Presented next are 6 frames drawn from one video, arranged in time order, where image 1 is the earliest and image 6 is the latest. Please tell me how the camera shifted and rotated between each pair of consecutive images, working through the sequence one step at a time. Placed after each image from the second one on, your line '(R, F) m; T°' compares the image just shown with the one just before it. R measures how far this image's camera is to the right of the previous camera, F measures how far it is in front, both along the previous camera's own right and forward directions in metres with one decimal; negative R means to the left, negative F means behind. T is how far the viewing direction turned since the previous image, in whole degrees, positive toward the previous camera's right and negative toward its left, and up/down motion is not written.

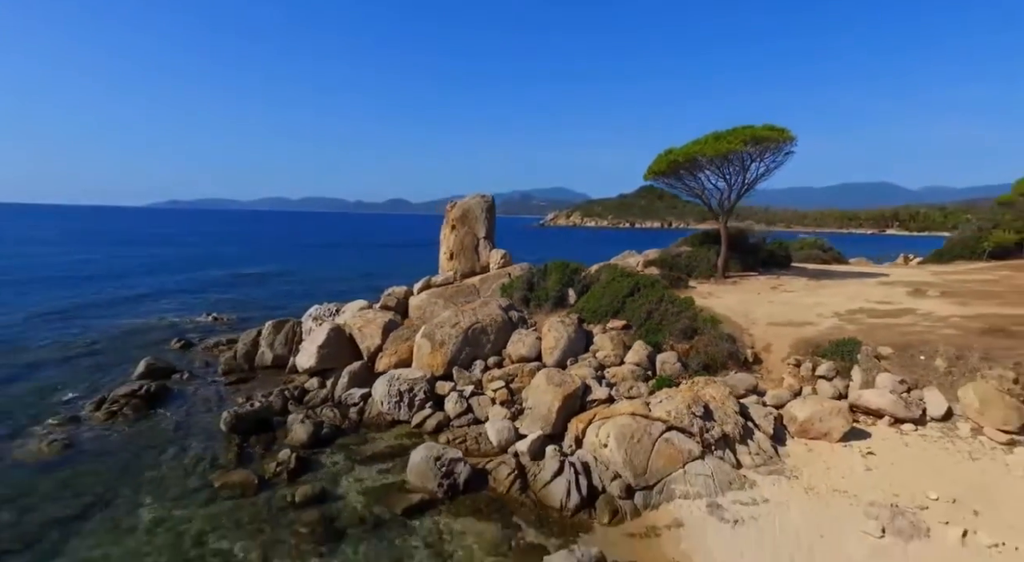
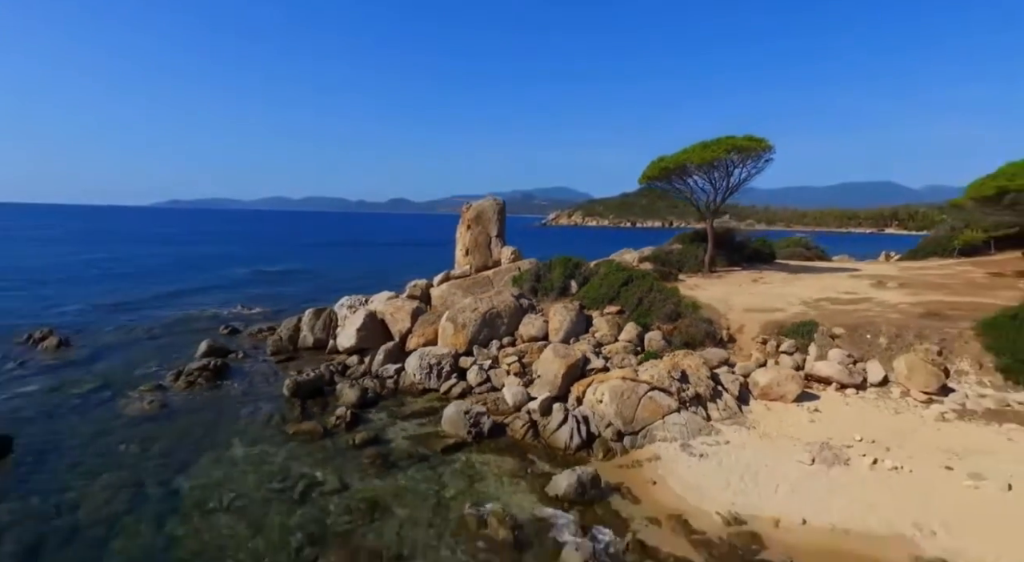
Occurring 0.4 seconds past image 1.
(-0.3, -2.9) m; 0°
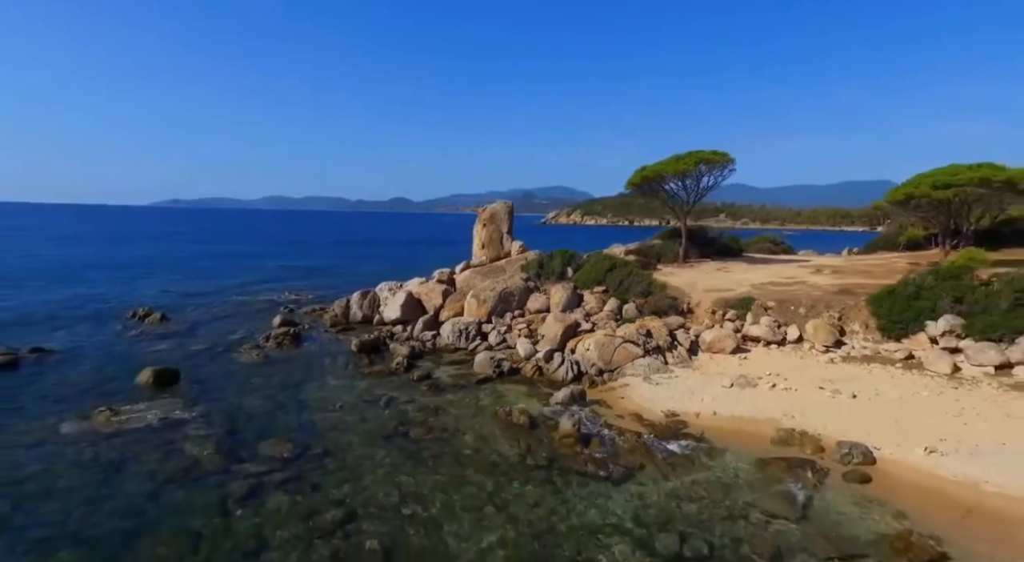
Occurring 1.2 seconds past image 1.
(-0.5, -5.7) m; 0°
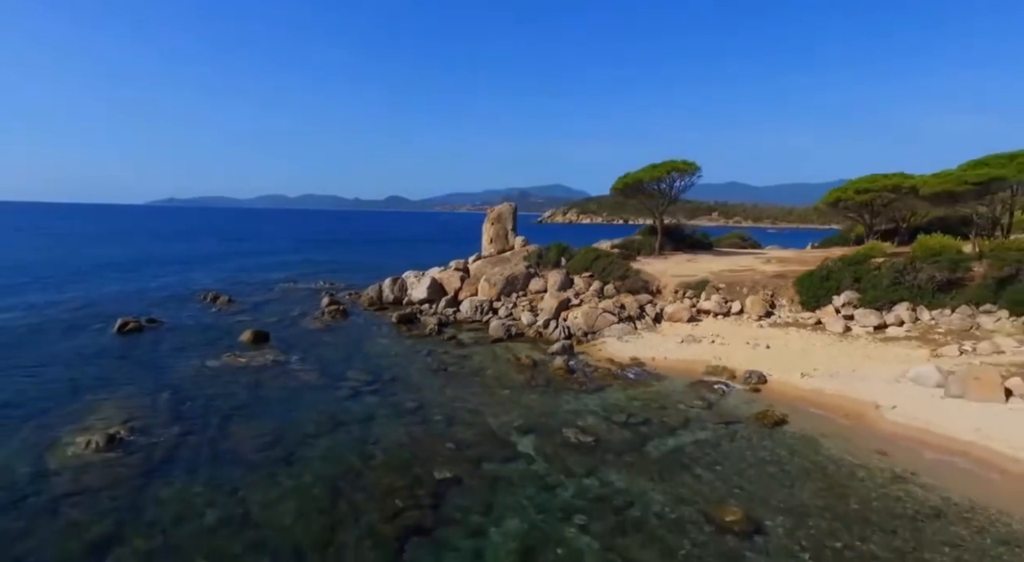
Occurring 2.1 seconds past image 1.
(-0.5, -6.3) m; 0°
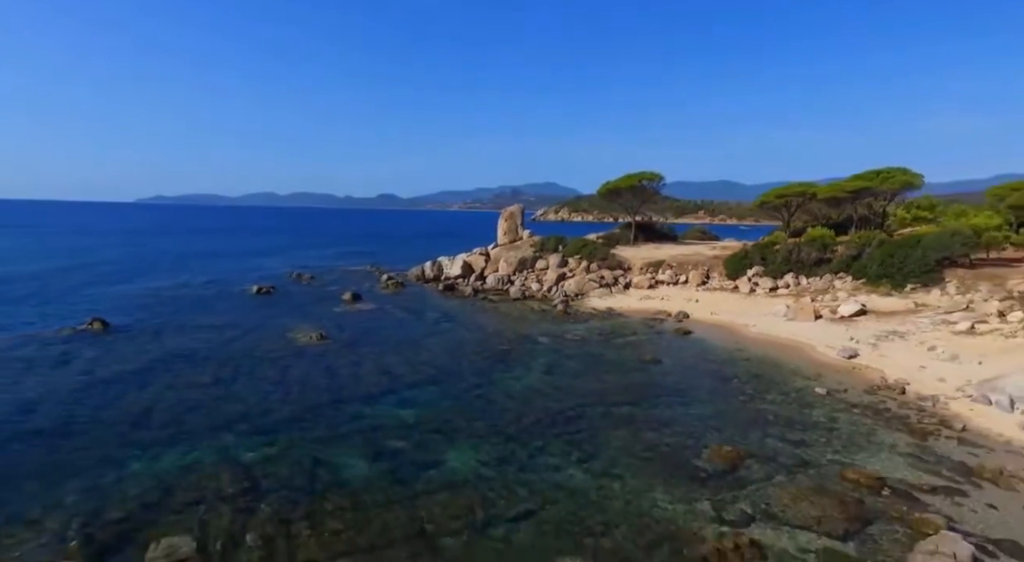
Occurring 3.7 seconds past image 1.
(-1.5, -11.7) m; +1°
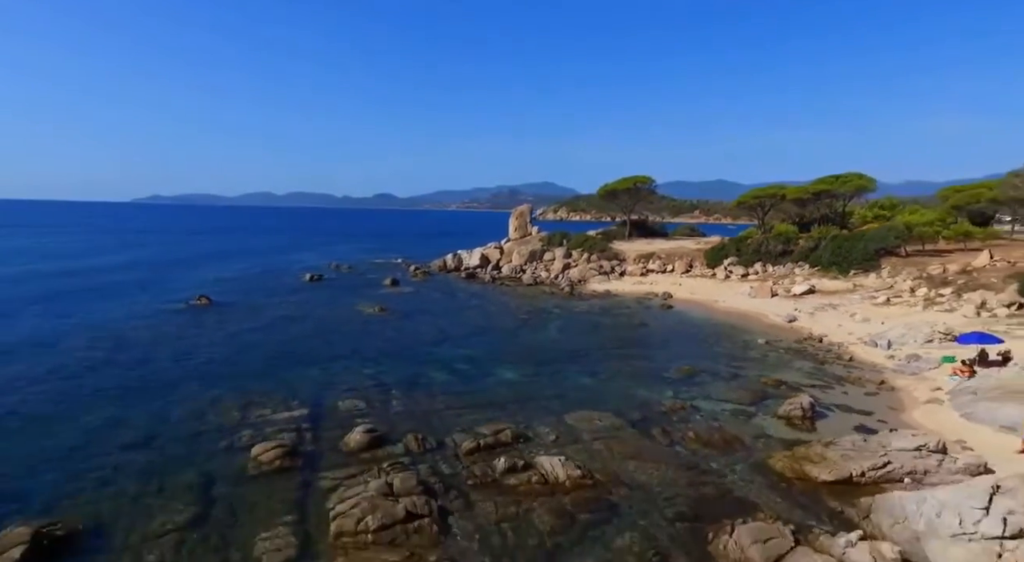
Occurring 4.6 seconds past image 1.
(-1.2, -6.8) m; 0°
